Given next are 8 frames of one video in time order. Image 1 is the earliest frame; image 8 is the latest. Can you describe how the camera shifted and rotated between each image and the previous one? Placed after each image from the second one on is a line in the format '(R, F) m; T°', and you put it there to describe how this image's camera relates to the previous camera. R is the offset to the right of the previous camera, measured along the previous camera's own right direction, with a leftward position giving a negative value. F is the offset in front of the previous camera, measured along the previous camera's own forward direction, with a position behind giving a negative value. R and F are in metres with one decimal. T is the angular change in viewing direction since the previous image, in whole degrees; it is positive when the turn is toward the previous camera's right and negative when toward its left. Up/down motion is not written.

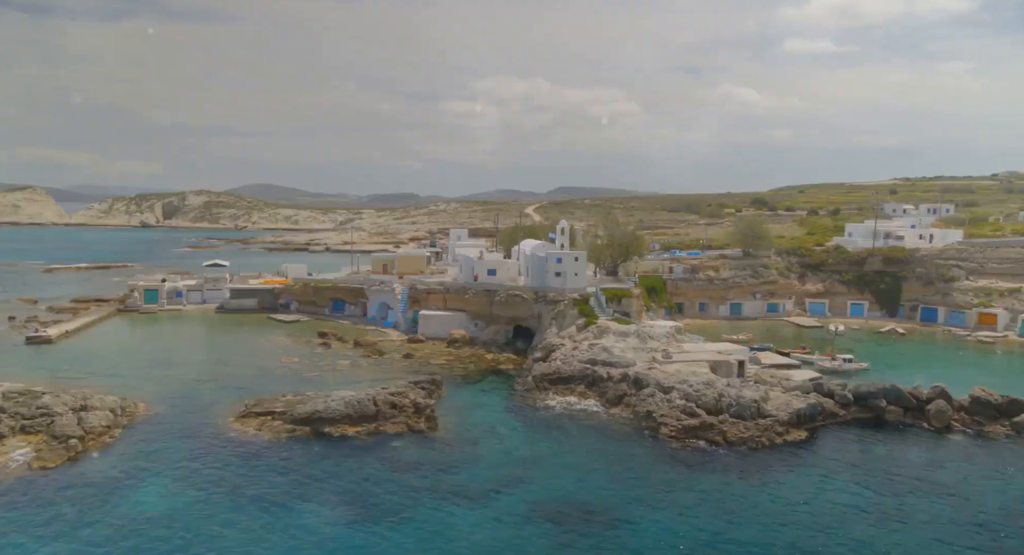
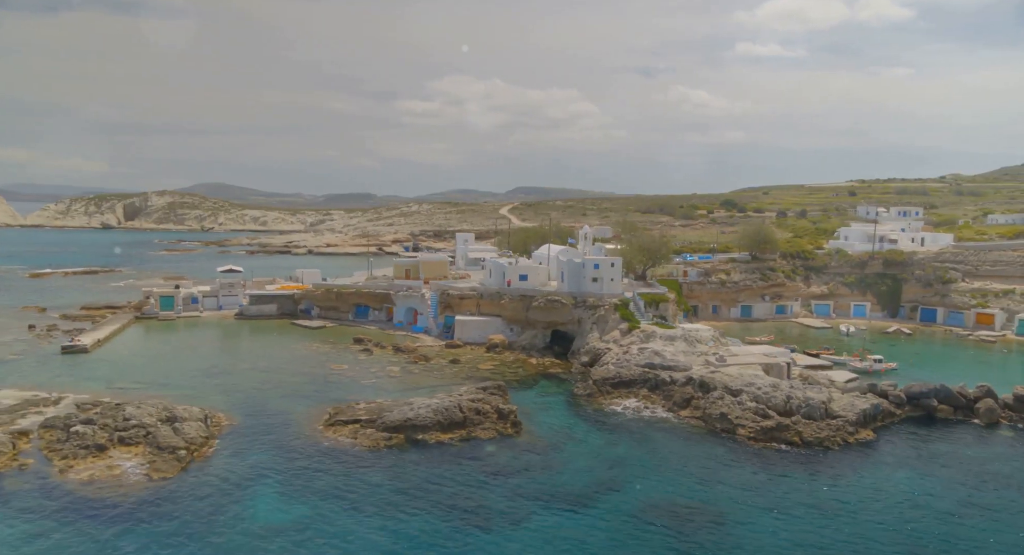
(-4.6, -0.8) m; +3°
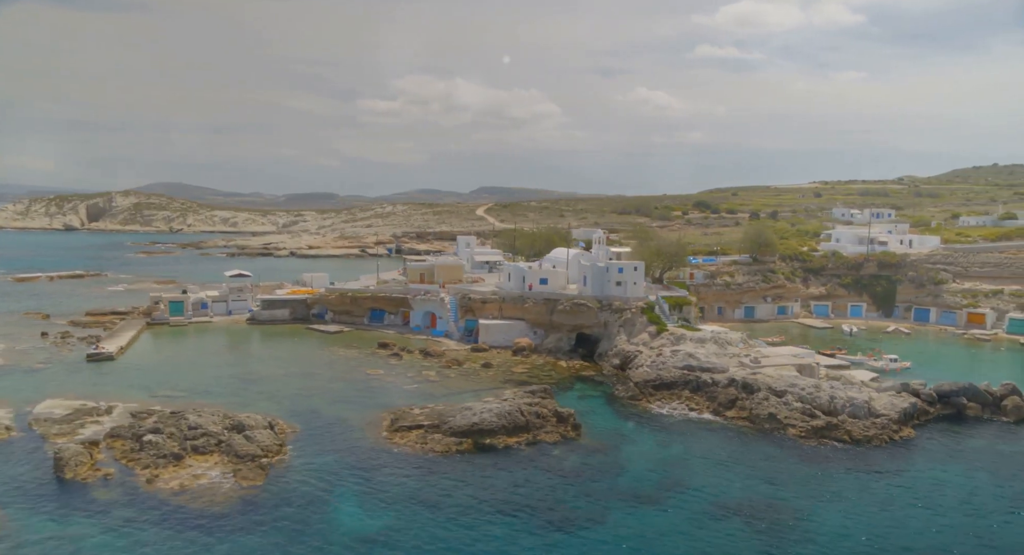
(-3.7, -0.6) m; +3°
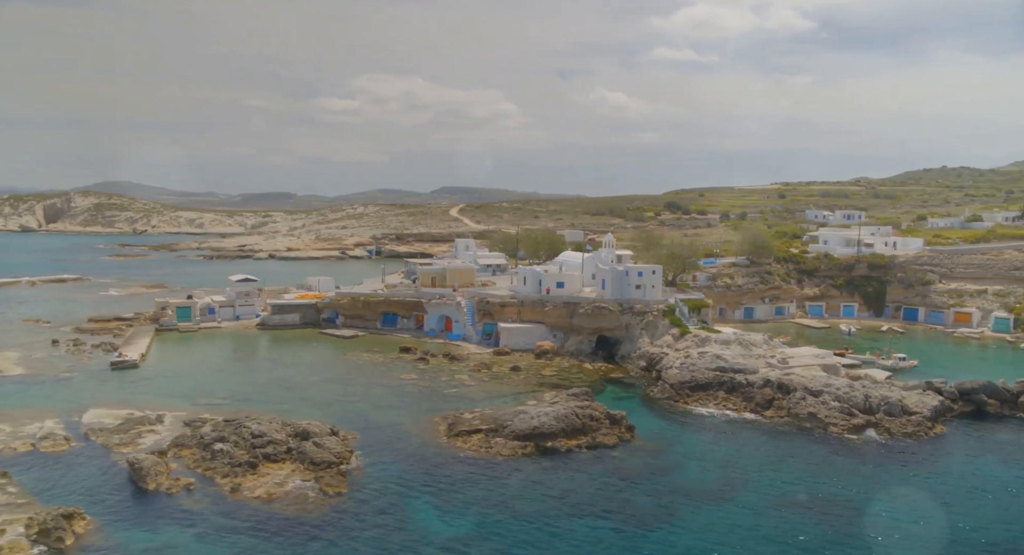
(-3.7, -0.6) m; +3°
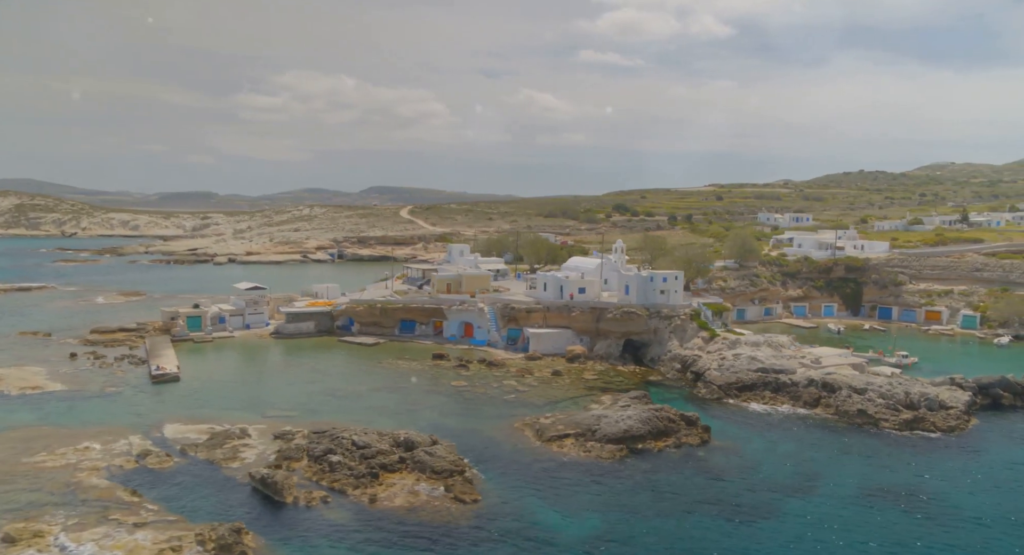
(-6.3, -0.9) m; +6°
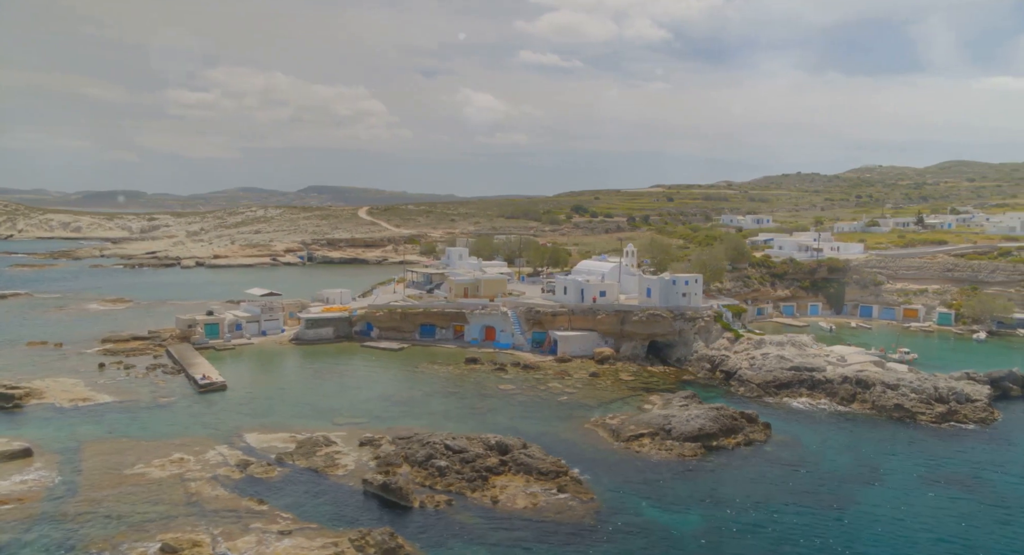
(-5.7, -0.9) m; +5°
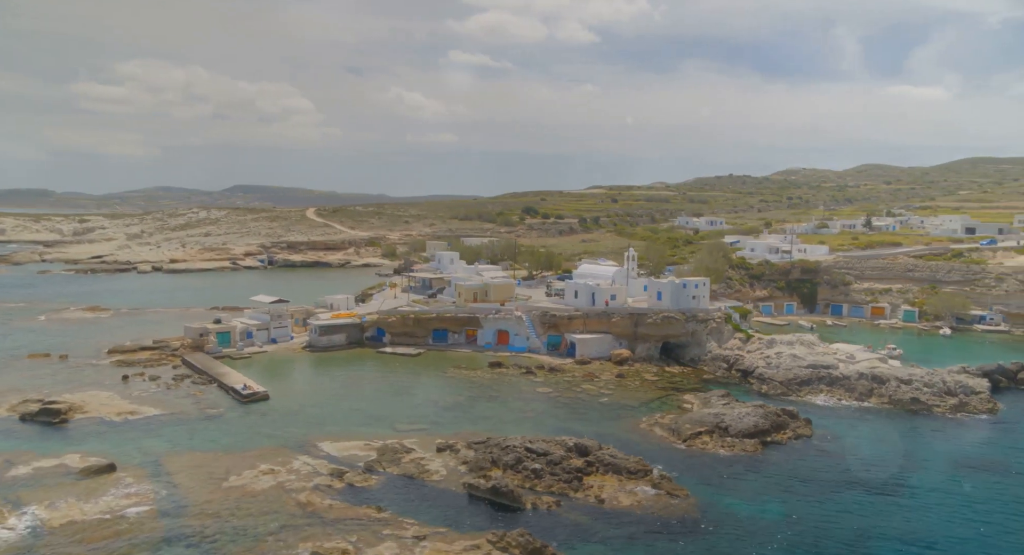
(-5.8, -0.8) m; +5°
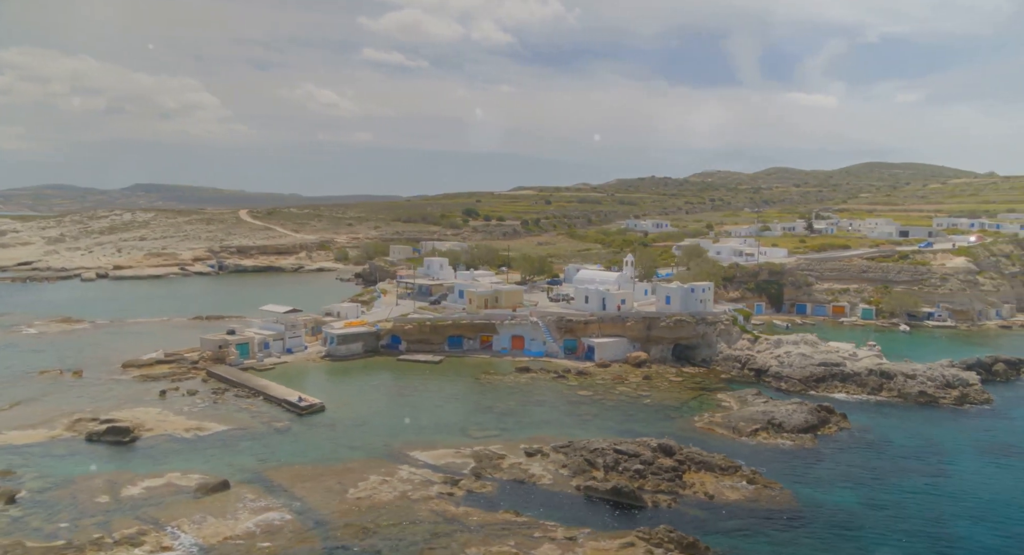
(-7.2, -1.0) m; +7°
